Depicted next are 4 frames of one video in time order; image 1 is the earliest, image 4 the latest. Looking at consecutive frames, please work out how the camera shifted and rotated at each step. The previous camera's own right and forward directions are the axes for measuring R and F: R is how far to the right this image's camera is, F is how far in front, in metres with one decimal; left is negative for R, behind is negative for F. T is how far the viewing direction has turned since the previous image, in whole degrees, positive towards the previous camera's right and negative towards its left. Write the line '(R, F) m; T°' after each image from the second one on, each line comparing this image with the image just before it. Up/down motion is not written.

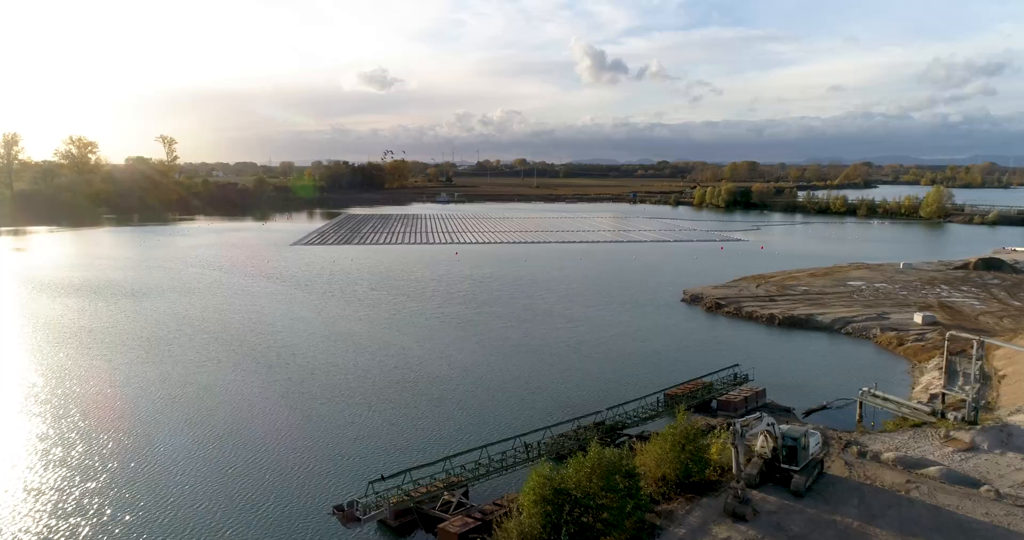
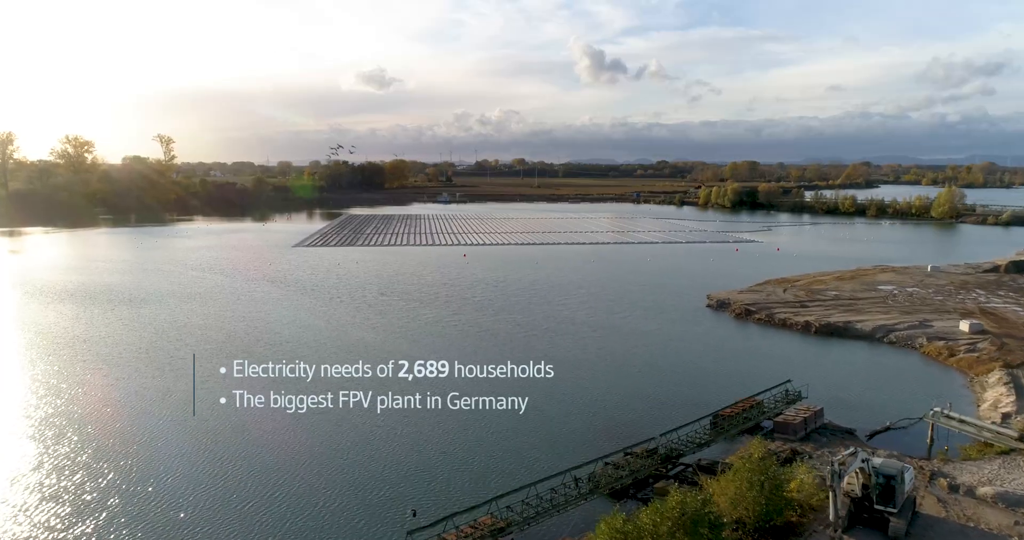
(-0.6, +1.0) m; 0°
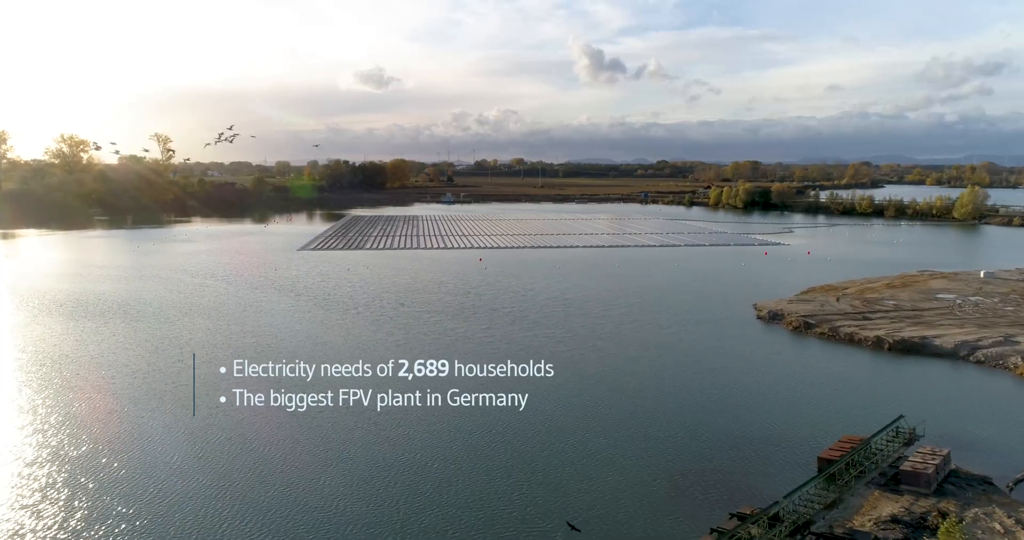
(-0.9, +1.6) m; 0°
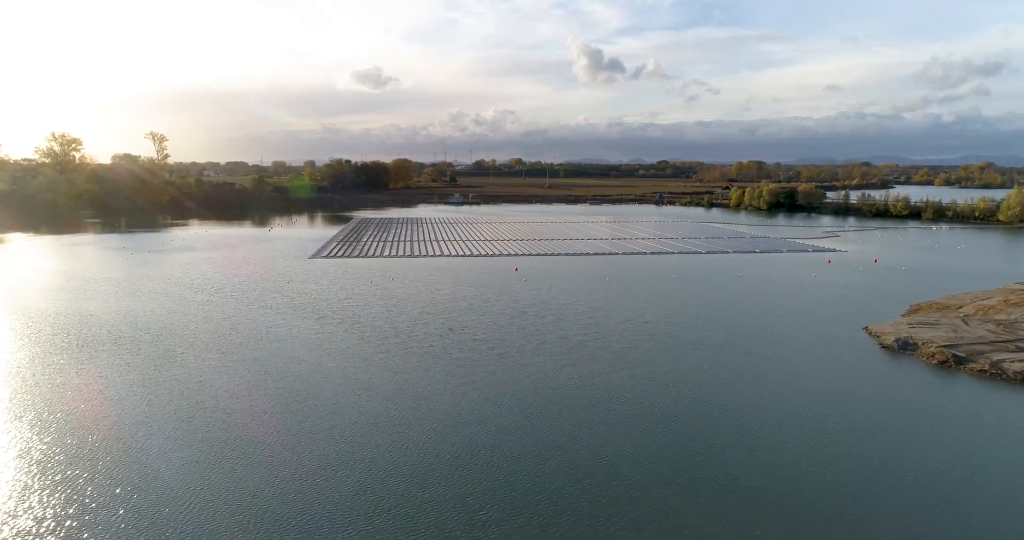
(-1.7, +3.0) m; 0°
